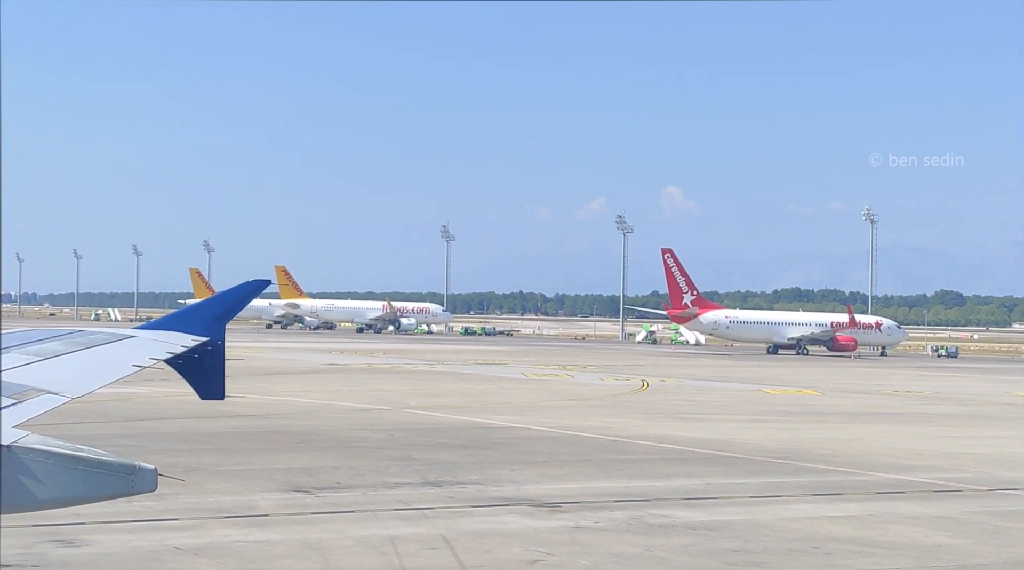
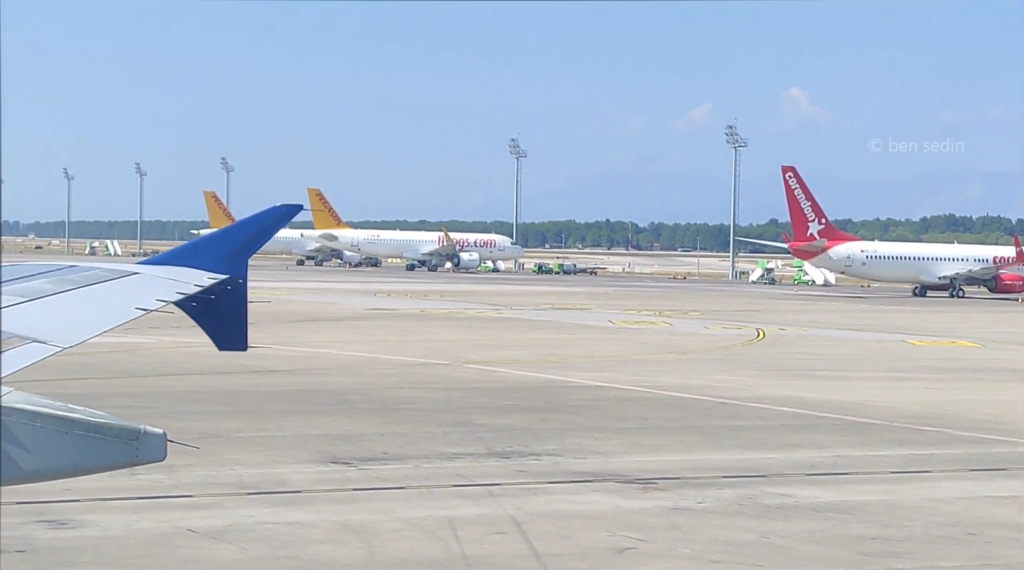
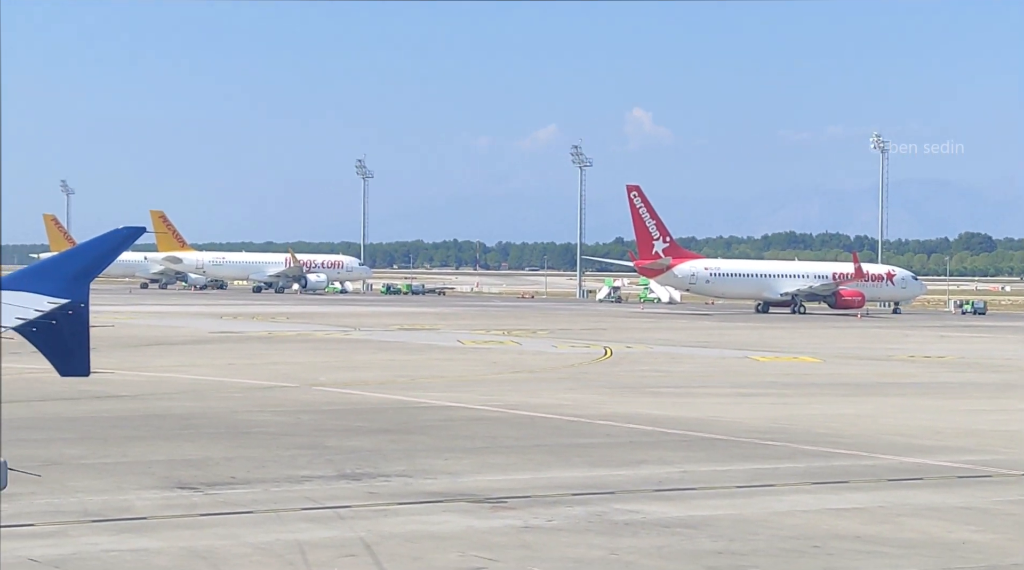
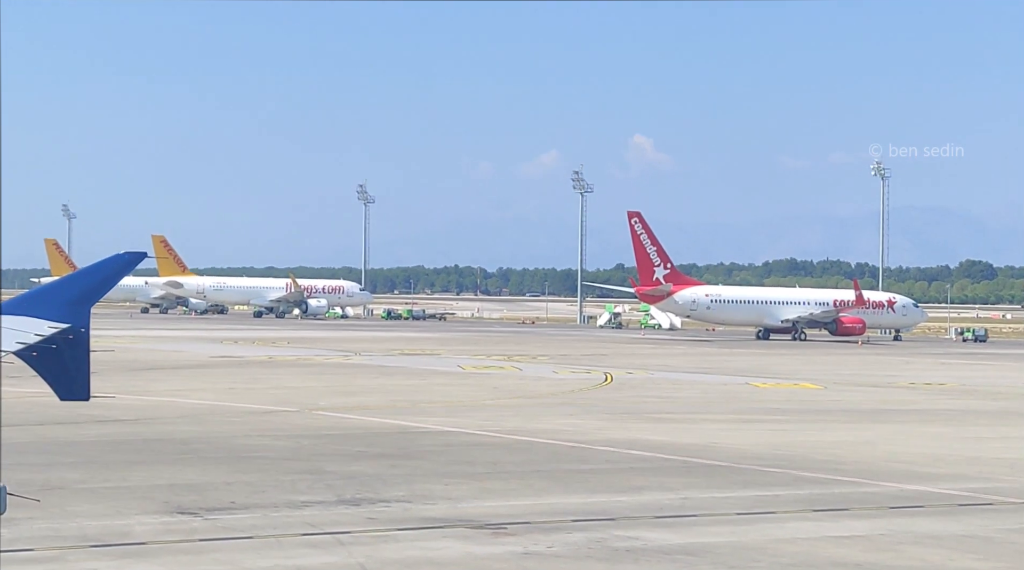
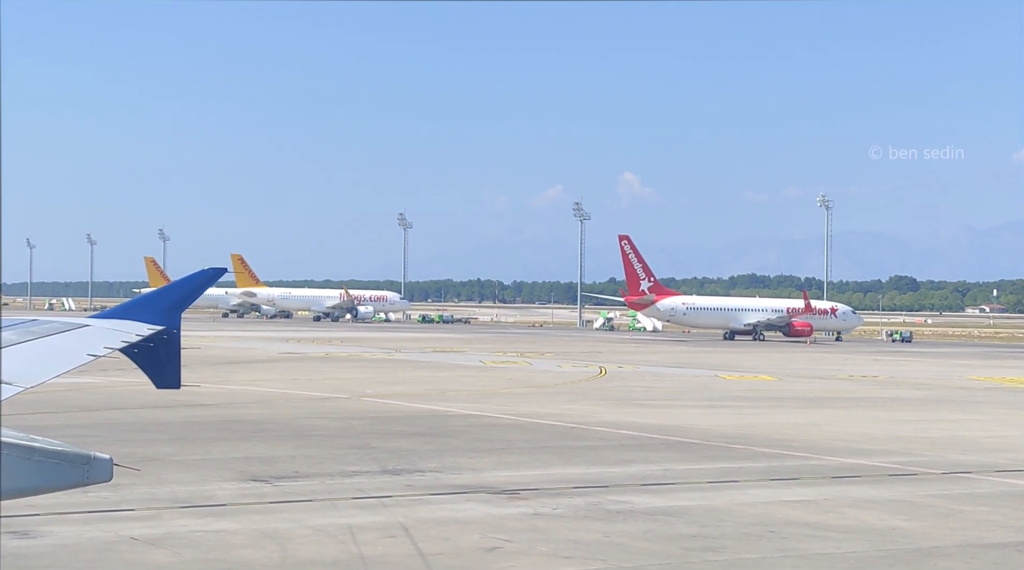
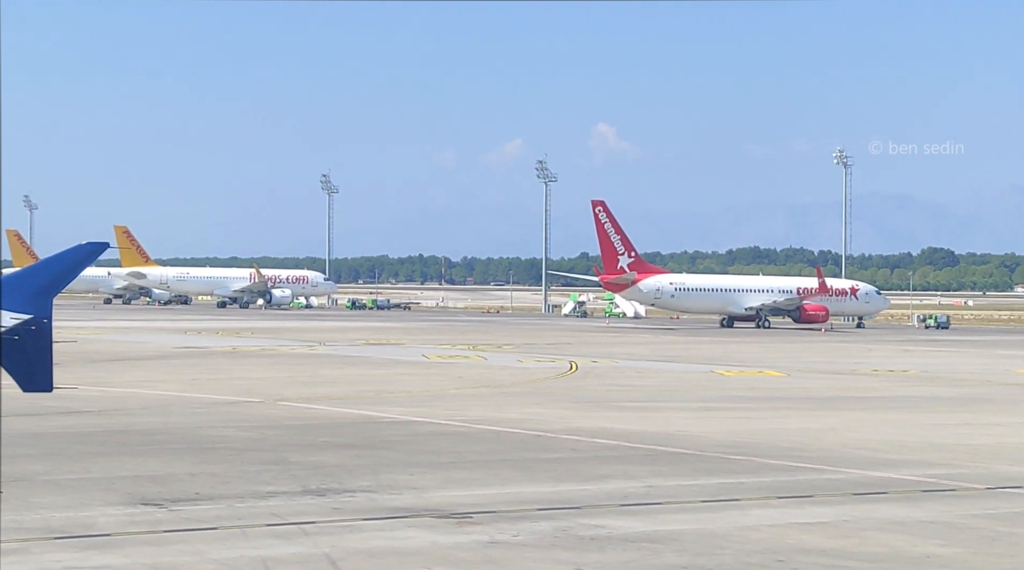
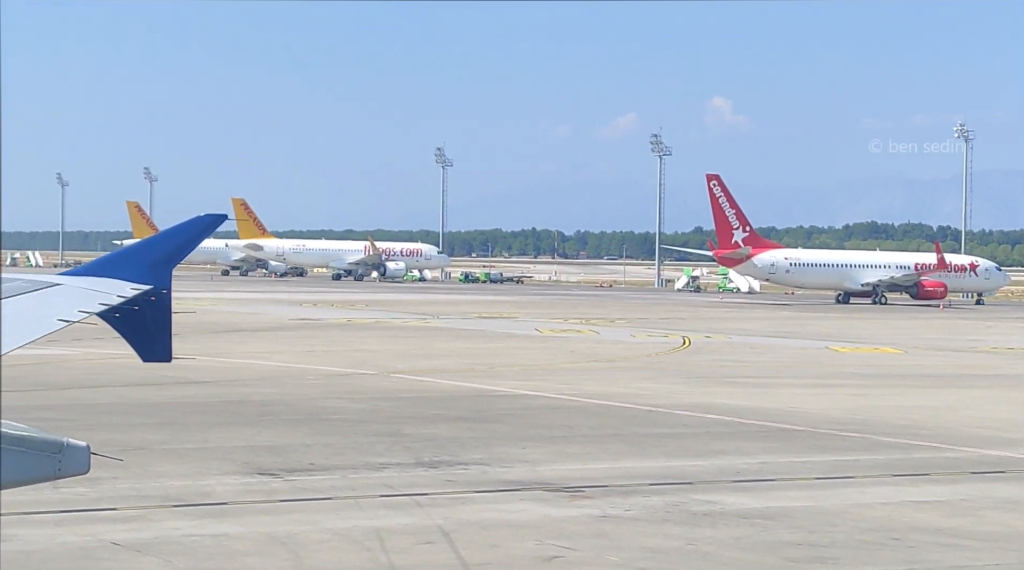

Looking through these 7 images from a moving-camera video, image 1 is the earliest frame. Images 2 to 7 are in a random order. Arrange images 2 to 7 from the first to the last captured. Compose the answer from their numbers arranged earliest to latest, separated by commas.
5, 4, 6, 3, 7, 2
